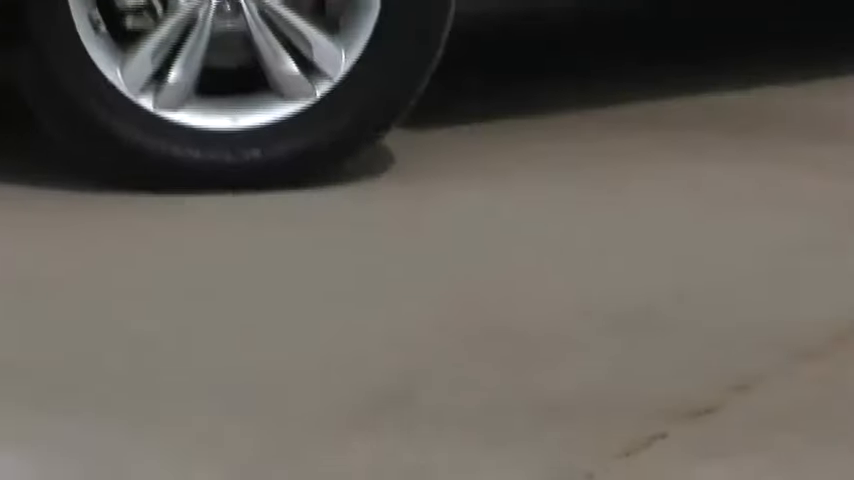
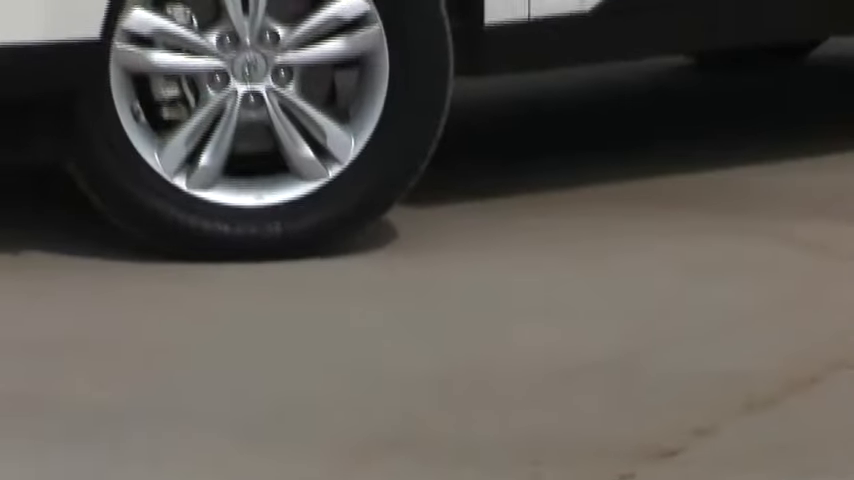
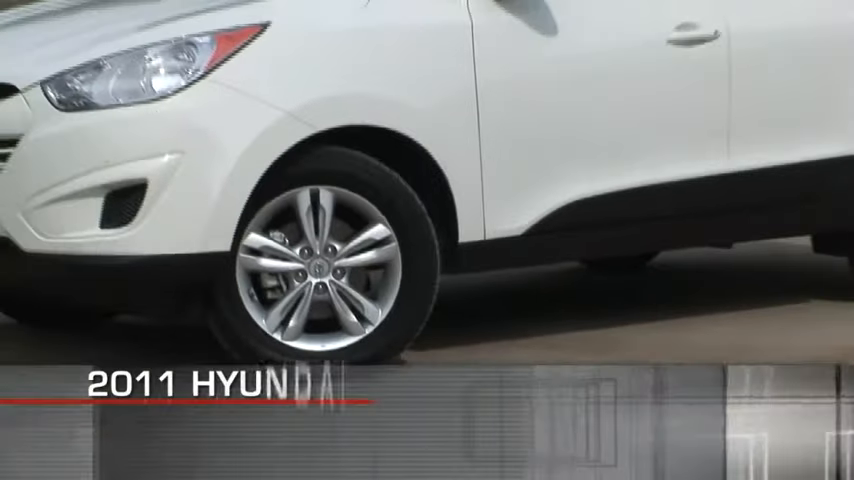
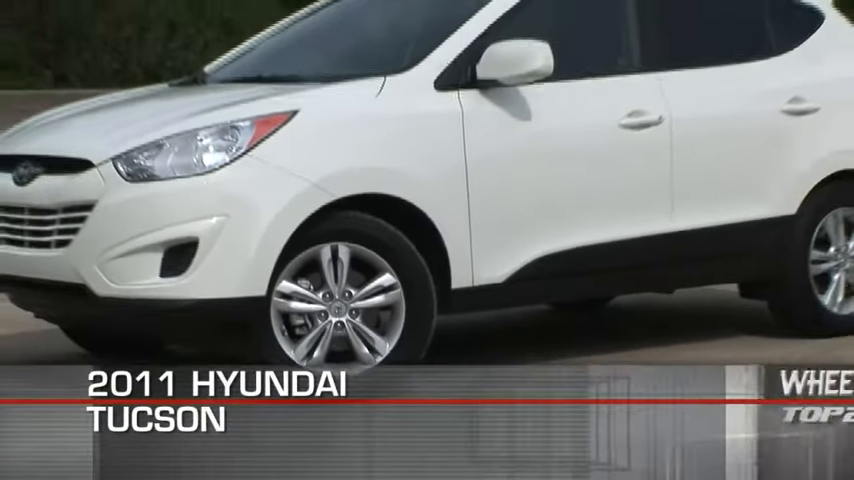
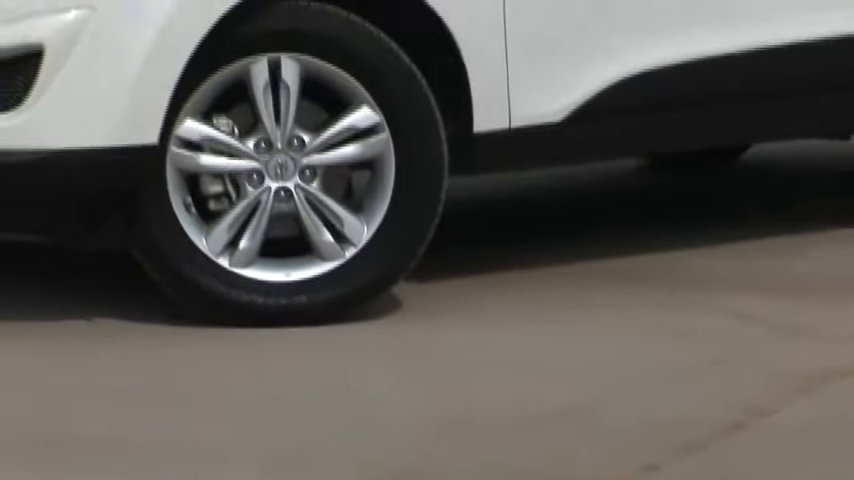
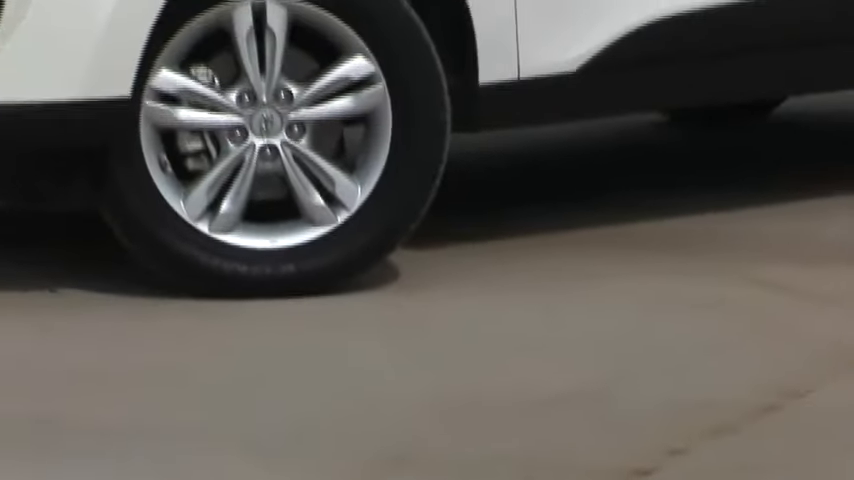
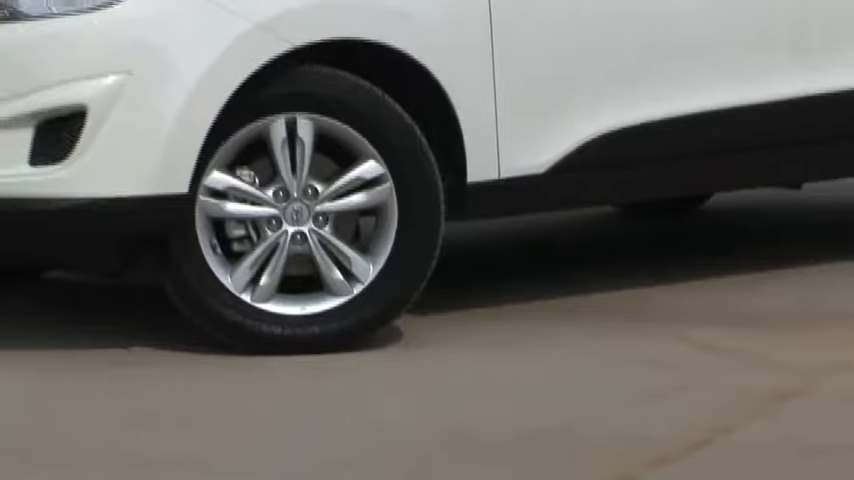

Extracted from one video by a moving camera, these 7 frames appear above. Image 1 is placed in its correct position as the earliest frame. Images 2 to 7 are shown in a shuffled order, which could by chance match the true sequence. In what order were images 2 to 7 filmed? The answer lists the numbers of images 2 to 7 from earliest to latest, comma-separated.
2, 6, 5, 7, 3, 4
